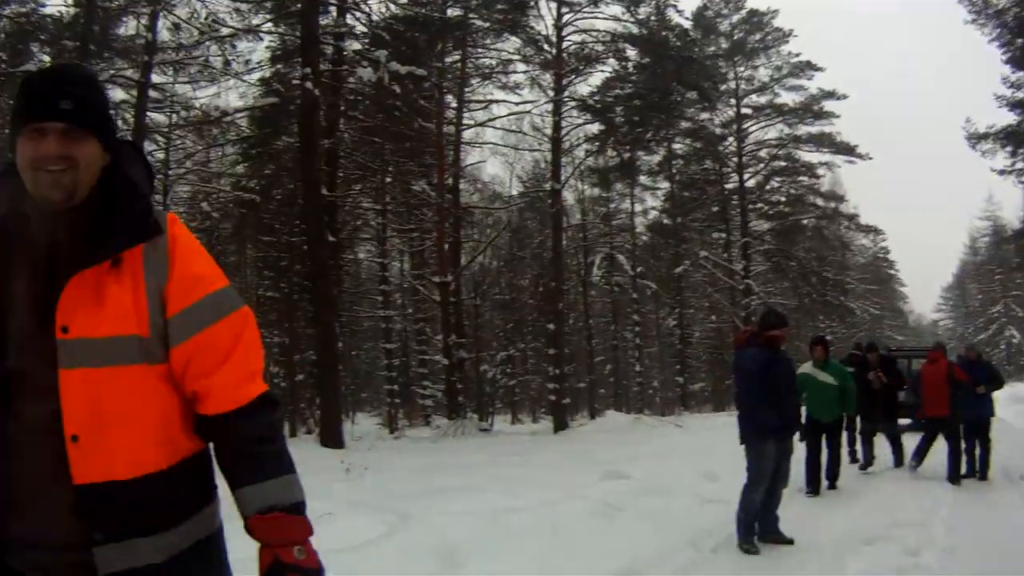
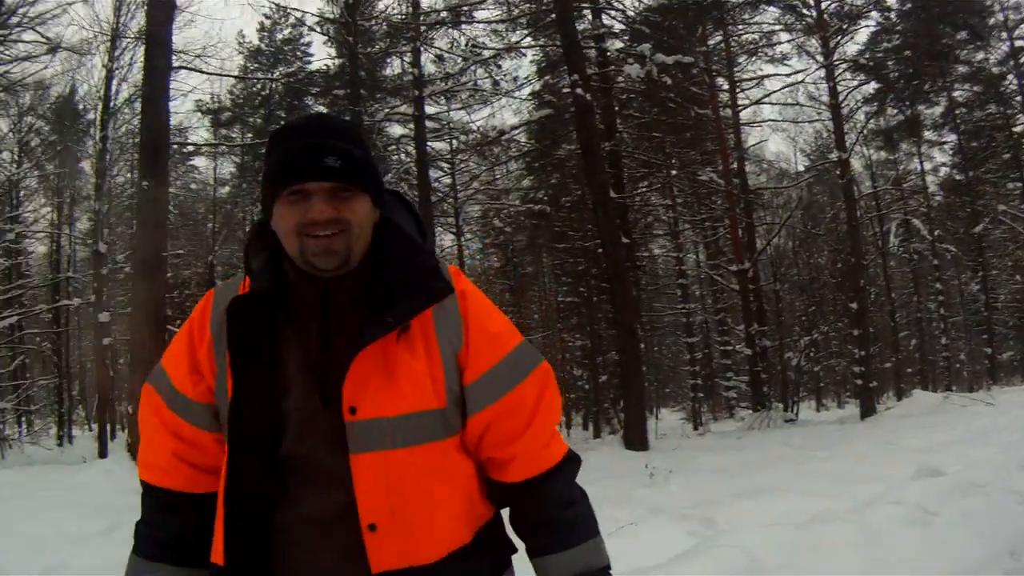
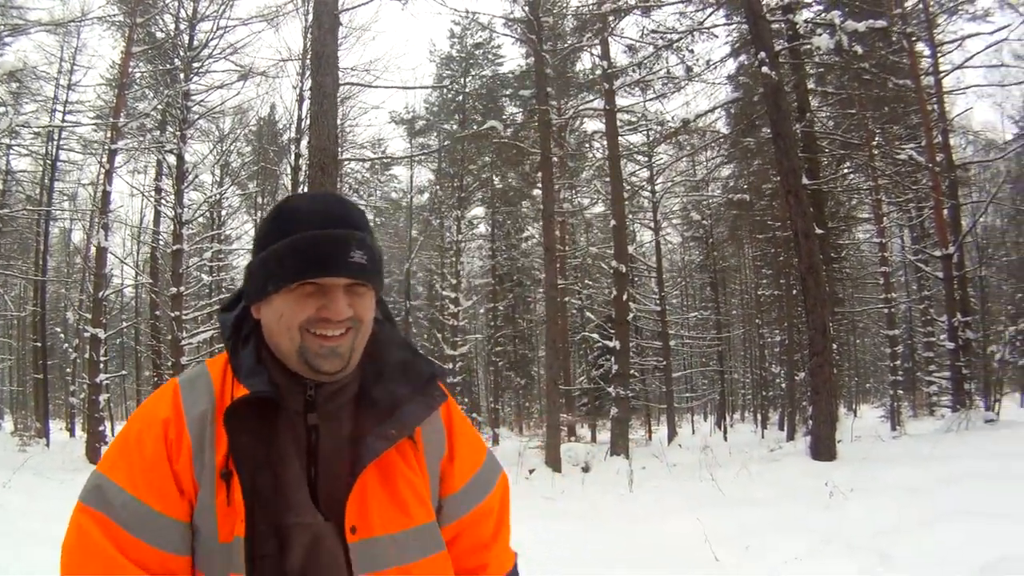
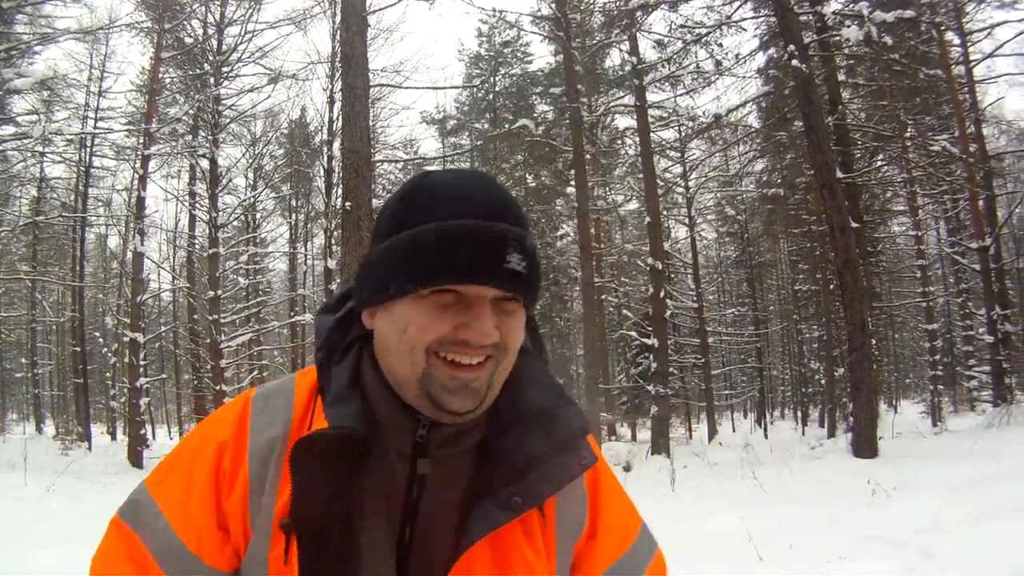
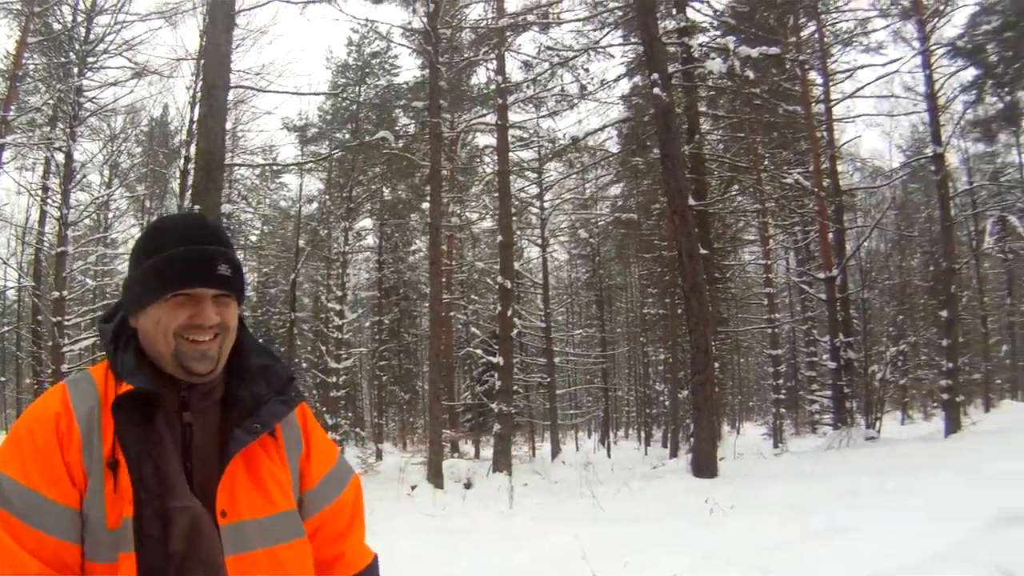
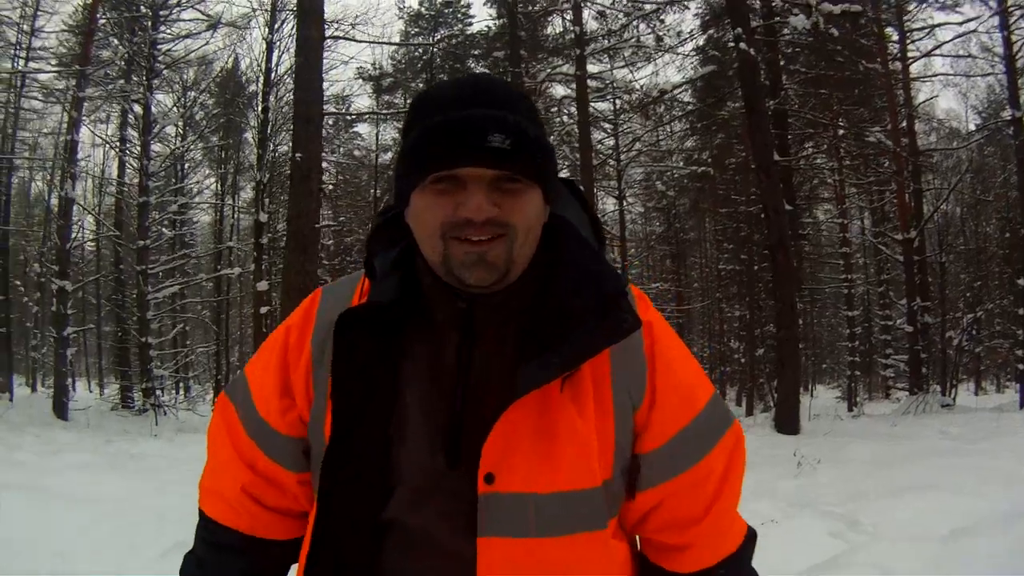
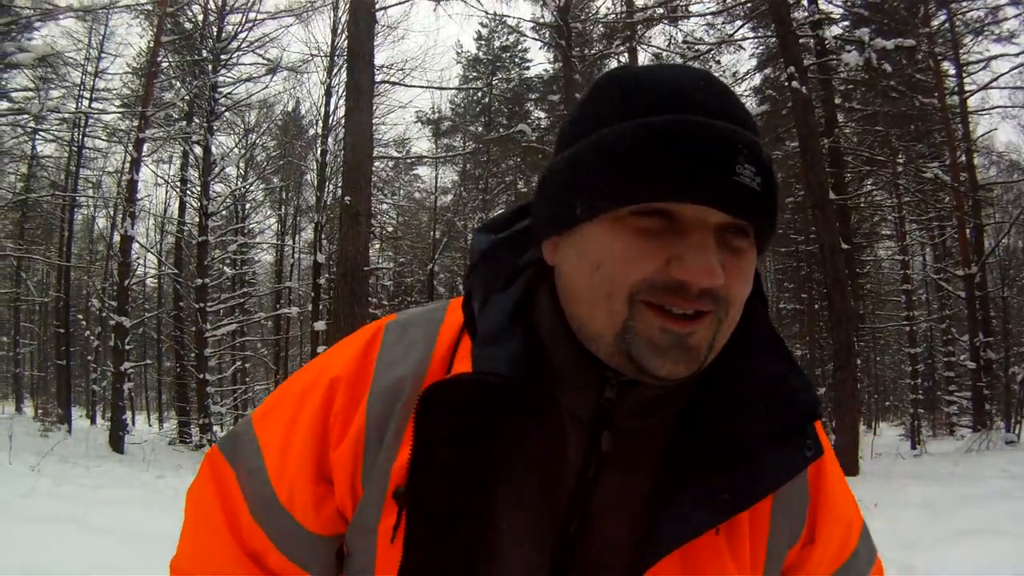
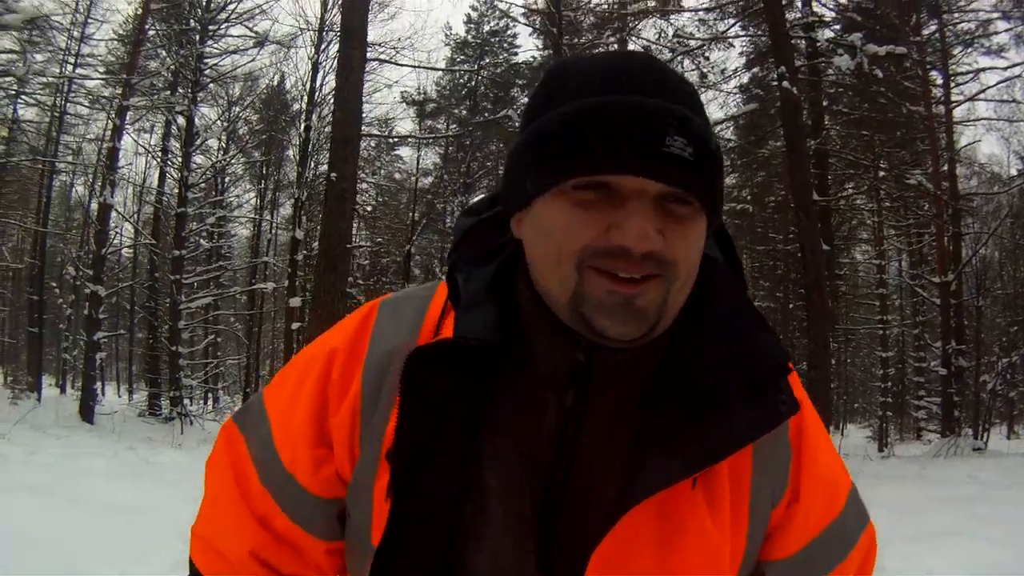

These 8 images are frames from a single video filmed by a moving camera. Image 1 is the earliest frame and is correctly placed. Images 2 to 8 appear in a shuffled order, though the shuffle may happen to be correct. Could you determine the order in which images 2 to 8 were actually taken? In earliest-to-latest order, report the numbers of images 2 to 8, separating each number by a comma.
2, 6, 8, 7, 4, 3, 5
